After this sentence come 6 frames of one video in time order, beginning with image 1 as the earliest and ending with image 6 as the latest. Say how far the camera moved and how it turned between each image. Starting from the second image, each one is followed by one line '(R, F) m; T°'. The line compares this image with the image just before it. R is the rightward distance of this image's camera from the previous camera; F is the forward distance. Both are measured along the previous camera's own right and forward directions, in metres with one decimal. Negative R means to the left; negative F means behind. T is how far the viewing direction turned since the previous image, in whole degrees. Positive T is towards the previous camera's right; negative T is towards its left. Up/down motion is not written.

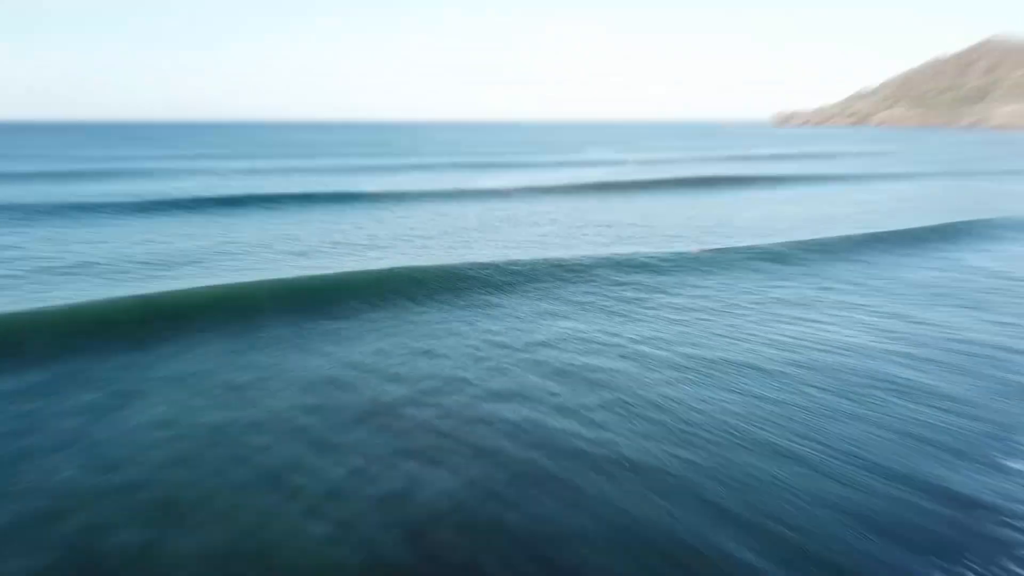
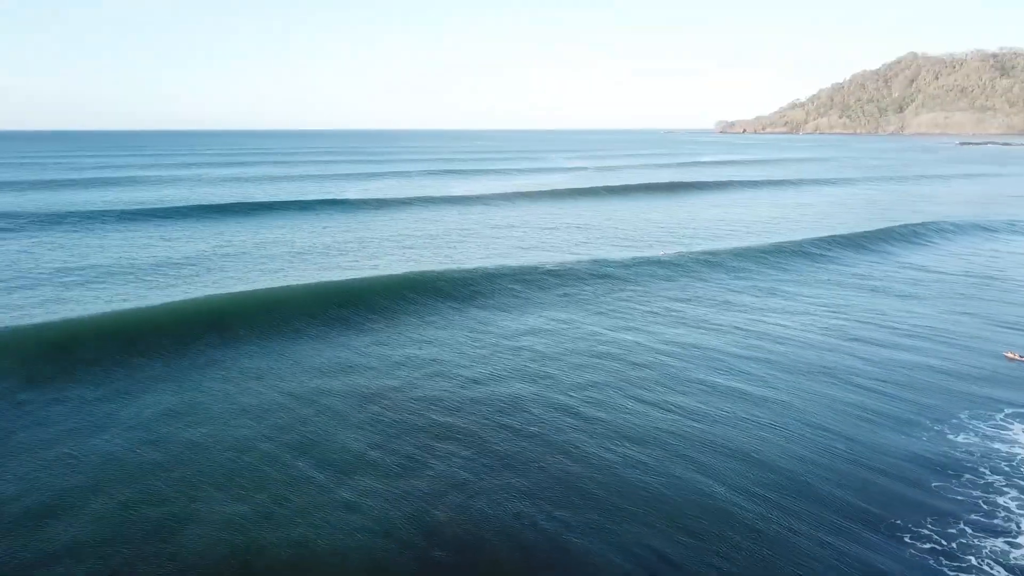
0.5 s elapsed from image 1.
(-0.4, -0.3) m; +4°
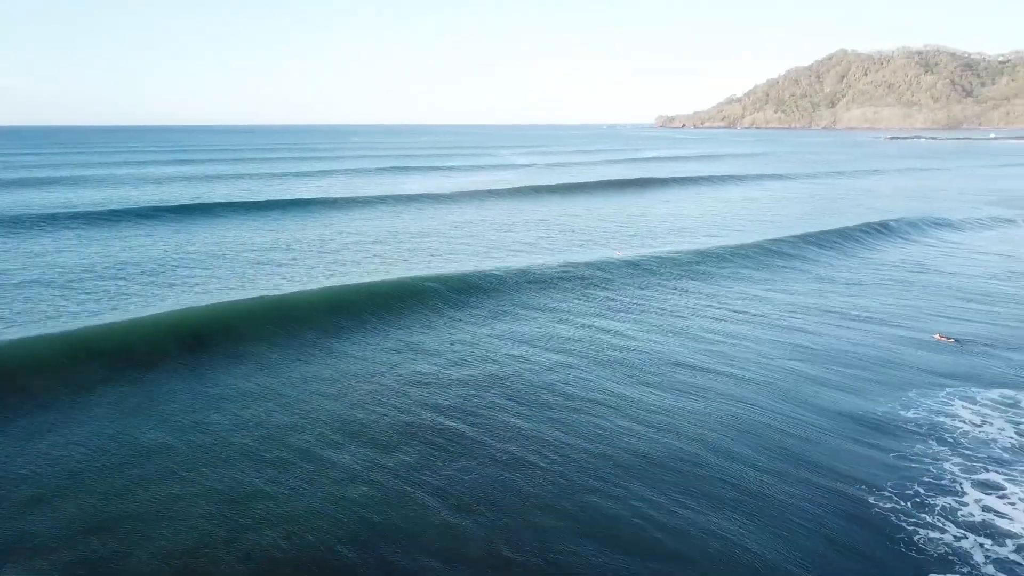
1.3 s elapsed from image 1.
(-0.5, -0.4) m; +4°
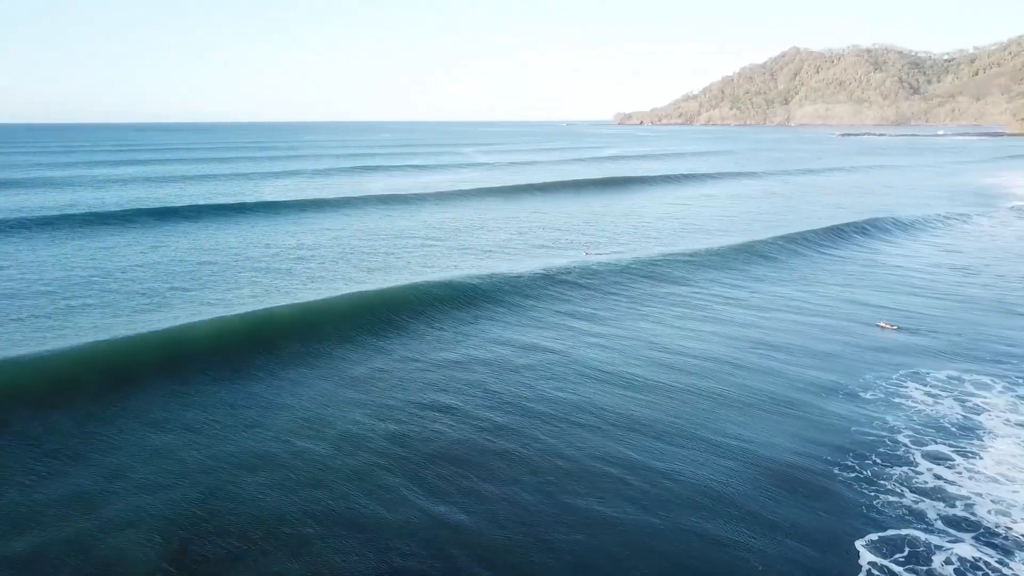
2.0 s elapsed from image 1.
(-0.3, -0.5) m; +3°
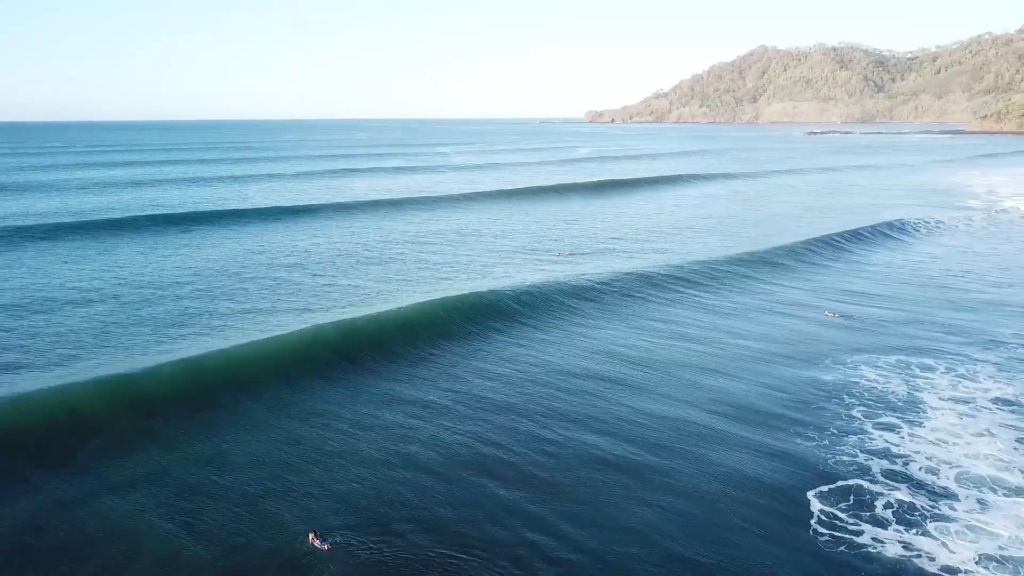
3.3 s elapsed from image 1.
(-0.4, -1.0) m; +2°
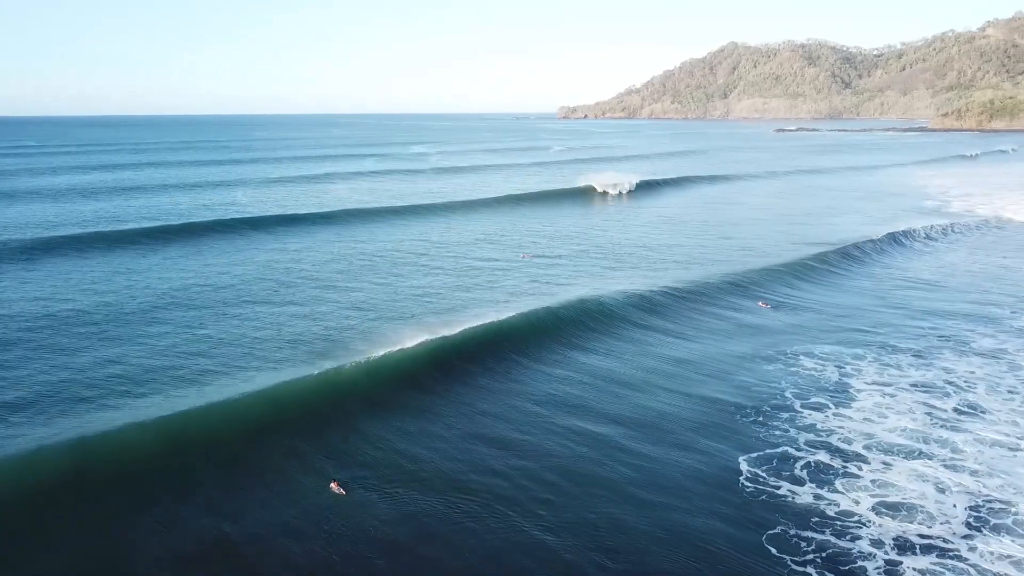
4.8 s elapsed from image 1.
(-0.2, -1.4) m; +2°
